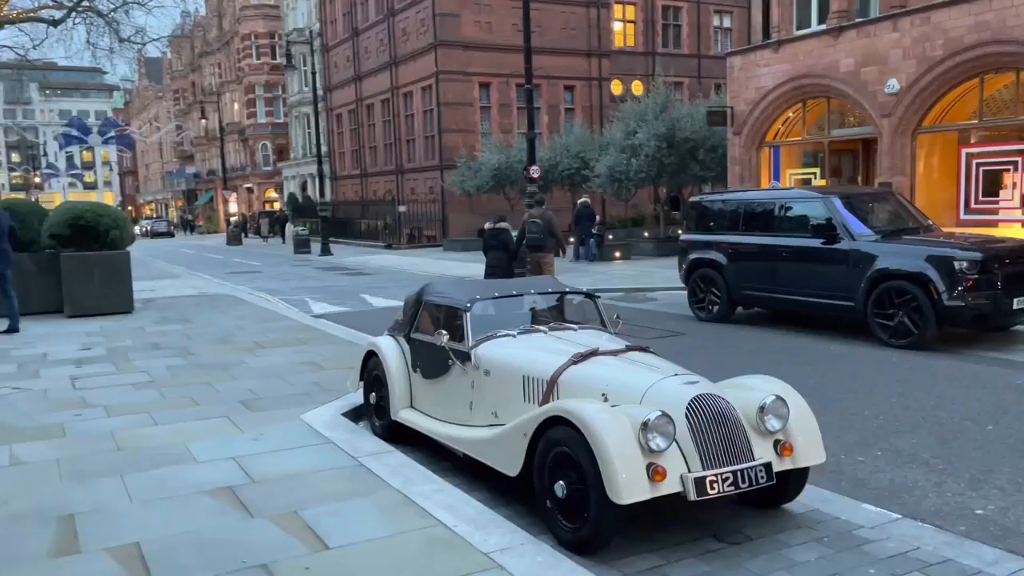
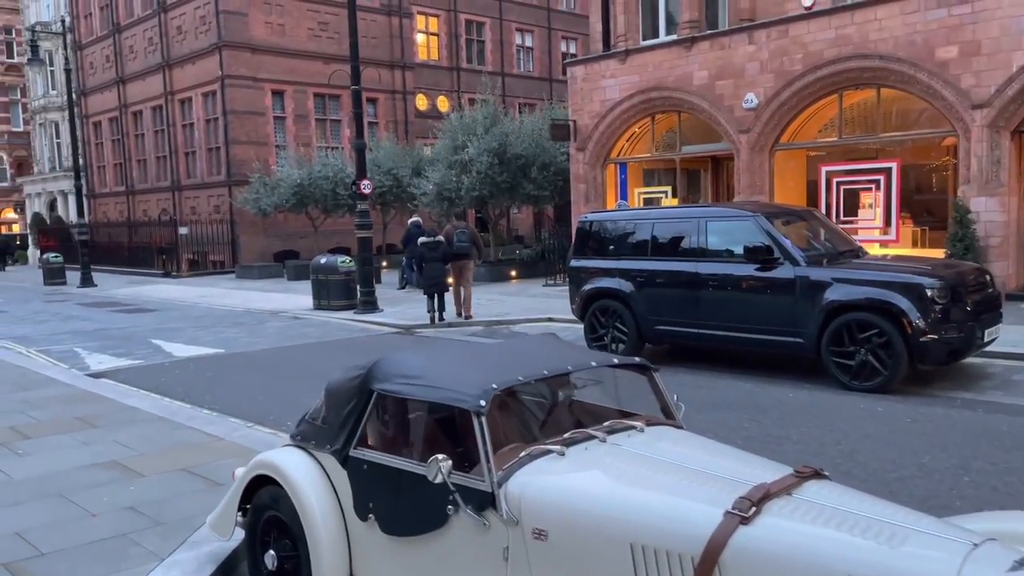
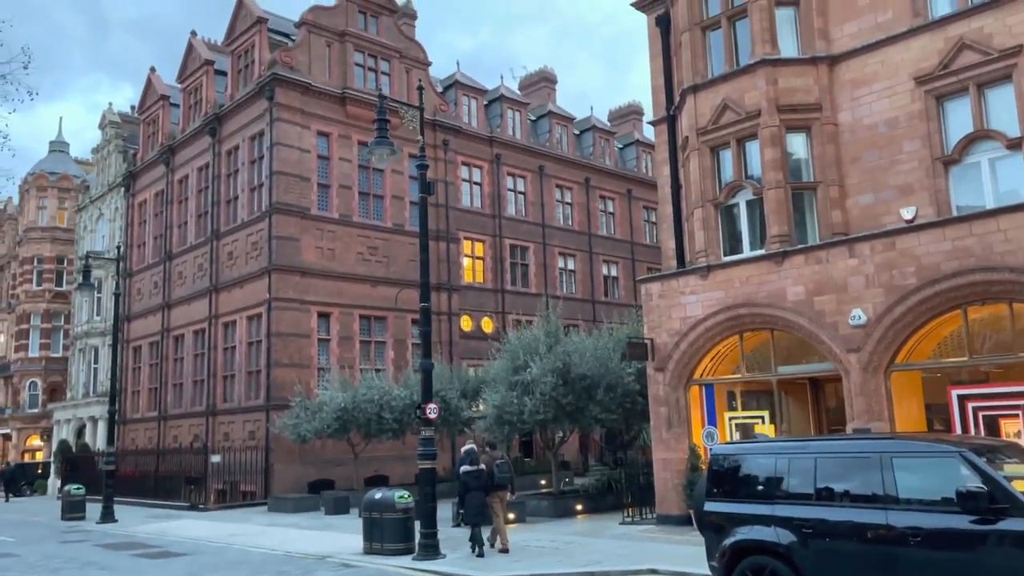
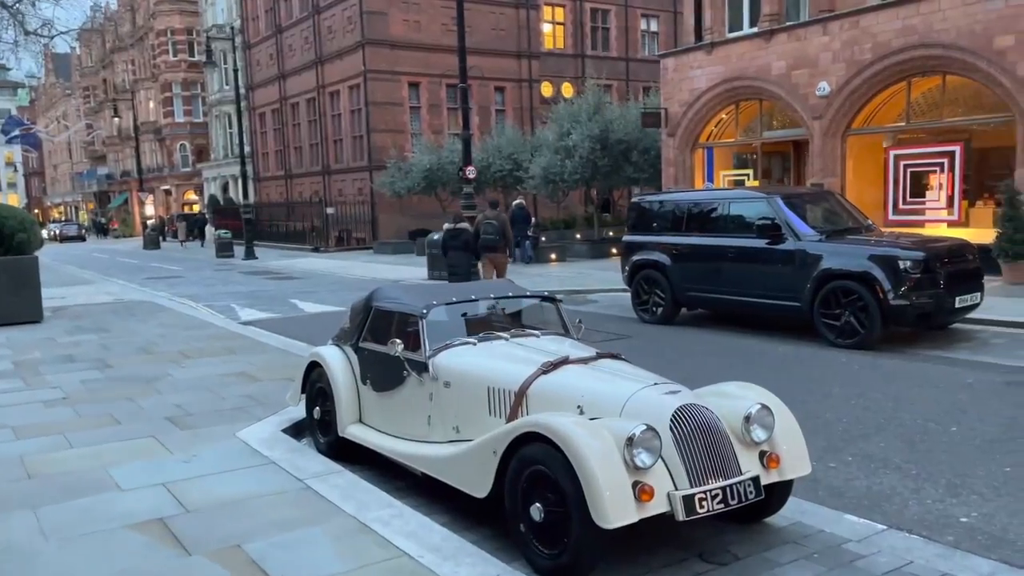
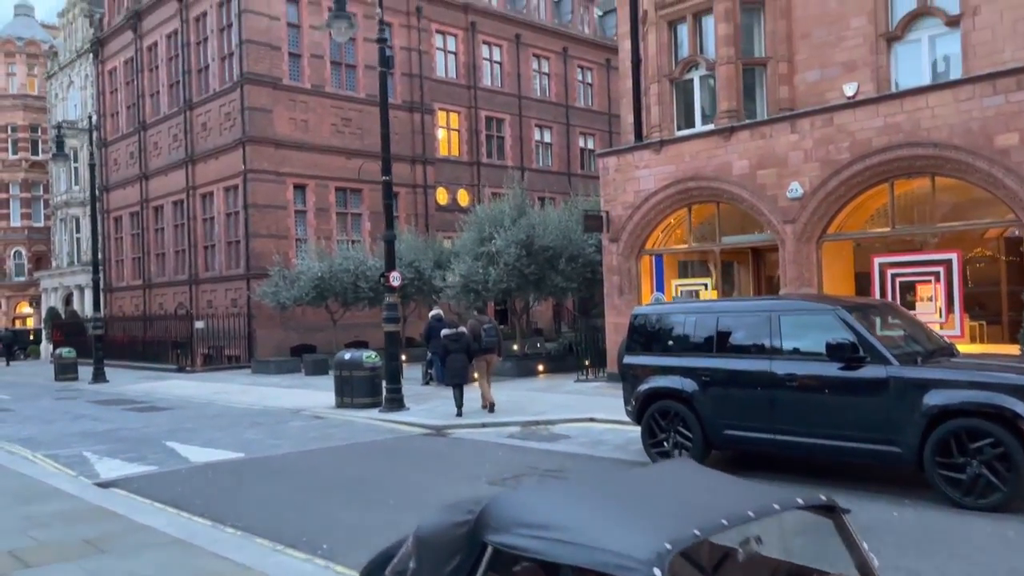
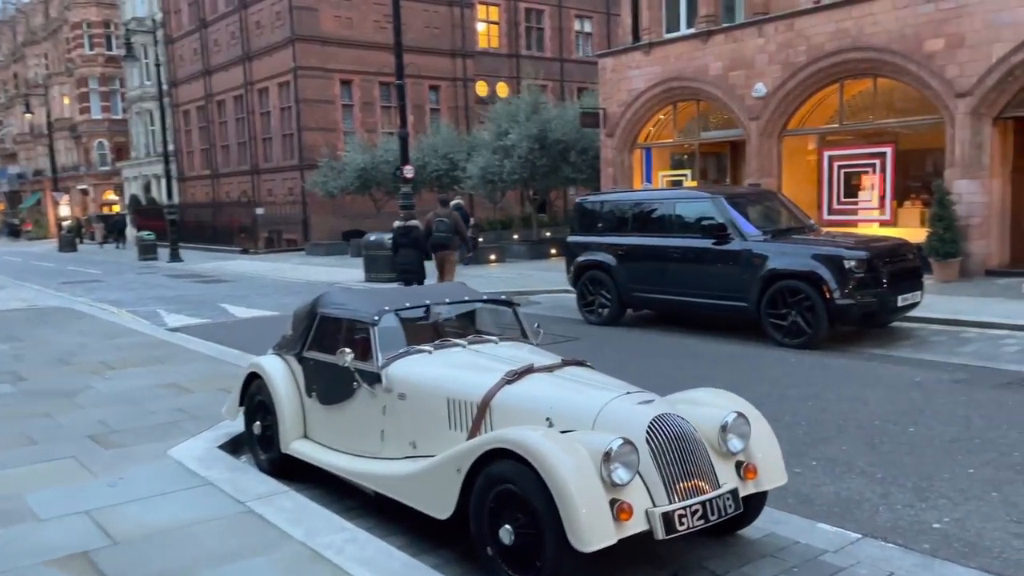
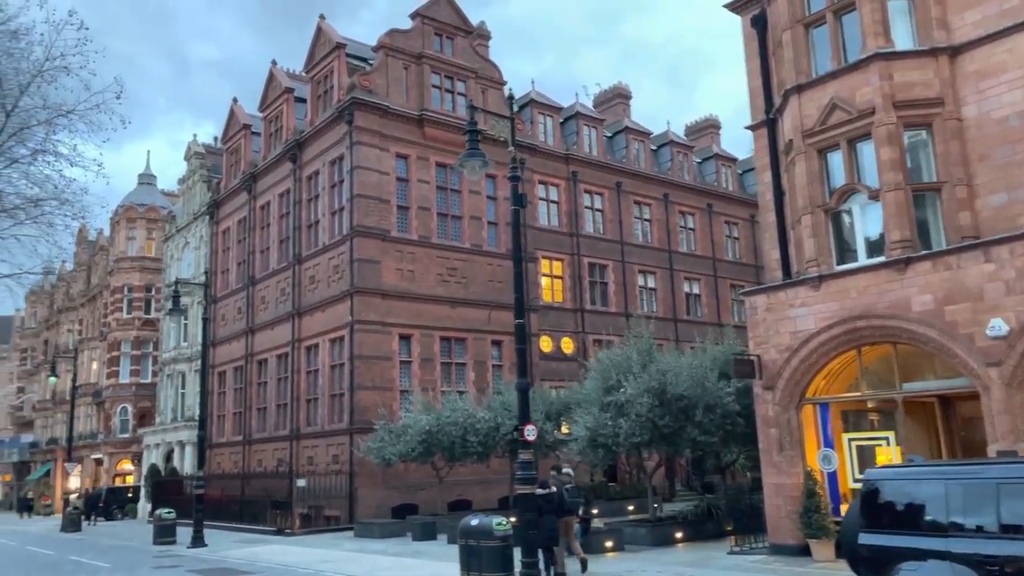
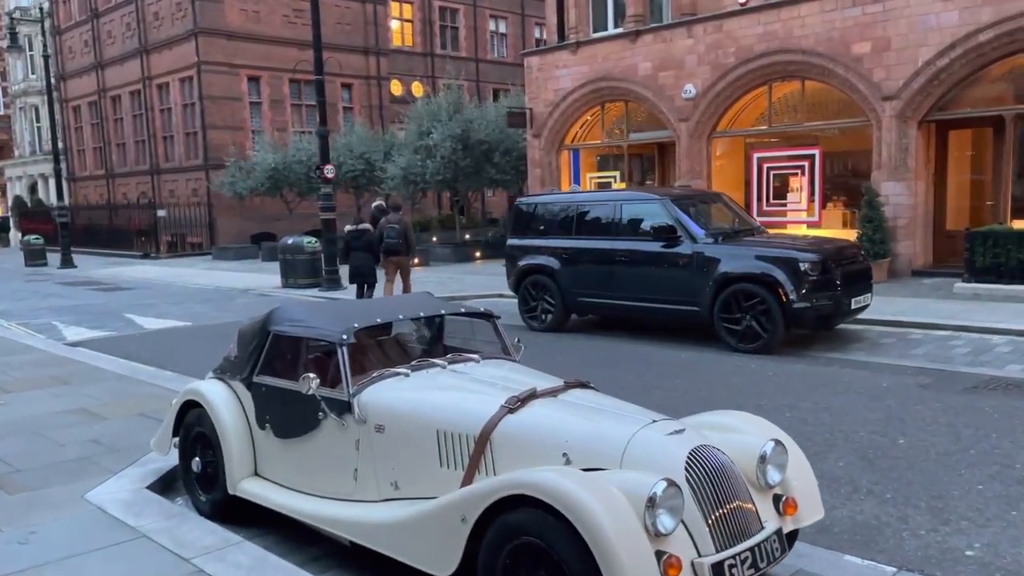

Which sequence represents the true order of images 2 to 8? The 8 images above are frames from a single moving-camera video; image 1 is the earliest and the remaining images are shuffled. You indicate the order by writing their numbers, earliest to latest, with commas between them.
4, 6, 8, 2, 5, 3, 7
